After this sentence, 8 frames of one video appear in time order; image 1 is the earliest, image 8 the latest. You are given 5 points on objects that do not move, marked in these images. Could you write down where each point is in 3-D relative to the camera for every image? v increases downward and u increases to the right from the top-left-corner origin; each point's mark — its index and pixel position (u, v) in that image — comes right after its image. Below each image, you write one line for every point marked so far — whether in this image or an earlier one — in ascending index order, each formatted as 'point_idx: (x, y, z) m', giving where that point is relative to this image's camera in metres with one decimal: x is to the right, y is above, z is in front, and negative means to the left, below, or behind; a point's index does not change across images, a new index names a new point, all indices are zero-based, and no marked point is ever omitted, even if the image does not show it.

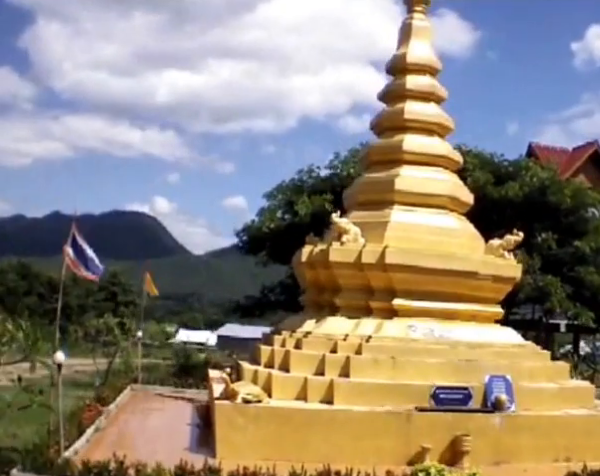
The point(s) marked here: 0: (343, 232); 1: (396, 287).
0: (+0.5, +0.1, +8.8) m
1: (+1.0, -0.5, +8.7) m
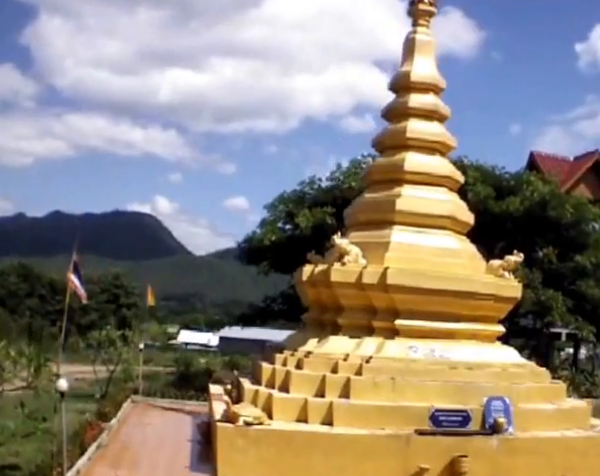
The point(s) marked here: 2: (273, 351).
0: (+0.5, -0.2, +8.8) m
1: (+1.0, -0.7, +8.7) m
2: (-0.4, -1.4, +10.2) m
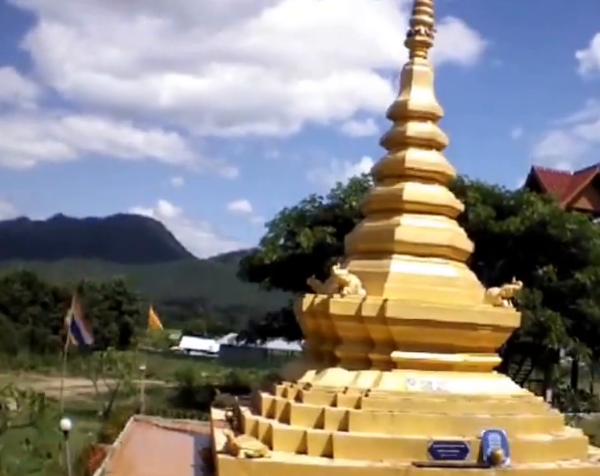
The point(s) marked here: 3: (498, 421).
0: (+0.5, -0.5, +8.9) m
1: (+1.0, -1.0, +8.8) m
2: (-0.4, -1.7, +10.2) m
3: (+2.0, -1.8, +8.4) m
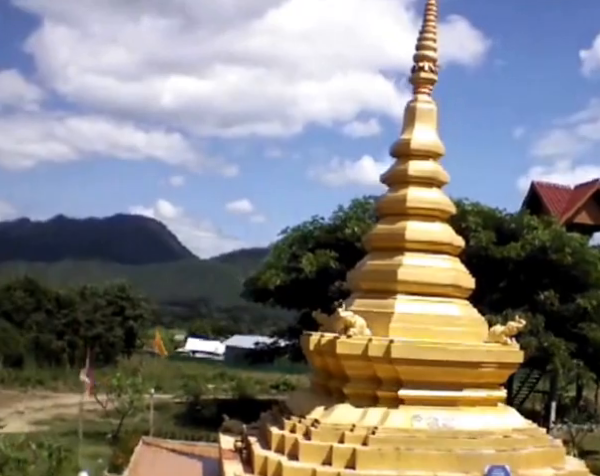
0: (+0.5, -0.9, +9.1) m
1: (+1.1, -1.5, +9.0) m
2: (-0.3, -2.2, +10.5) m
3: (+2.1, -2.3, +8.6) m
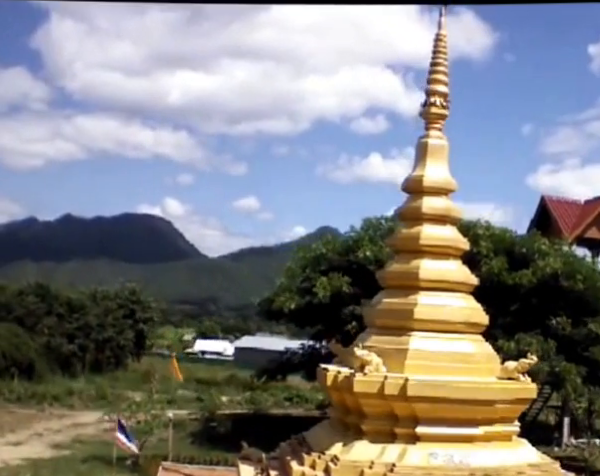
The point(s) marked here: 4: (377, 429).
0: (+0.7, -1.4, +9.3) m
1: (+1.3, -2.0, +9.2) m
2: (0.0, -2.7, +10.7) m
3: (+2.3, -2.7, +8.8) m
4: (+0.9, -2.2, +9.5) m
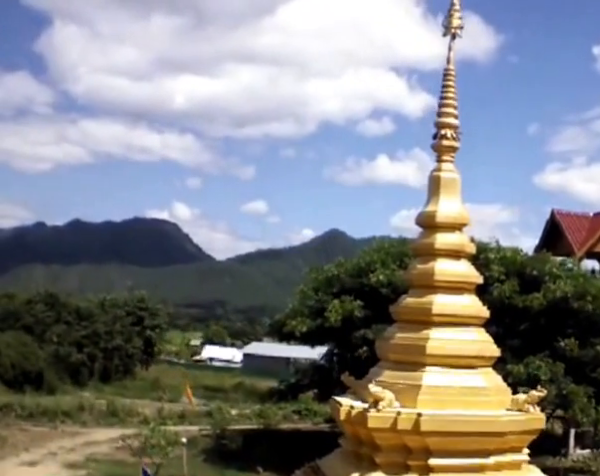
0: (+0.9, -1.8, +9.6) m
1: (+1.5, -2.4, +9.5) m
2: (+0.2, -3.1, +10.9) m
3: (+2.5, -3.1, +9.1) m
4: (+1.0, -2.6, +9.7) m
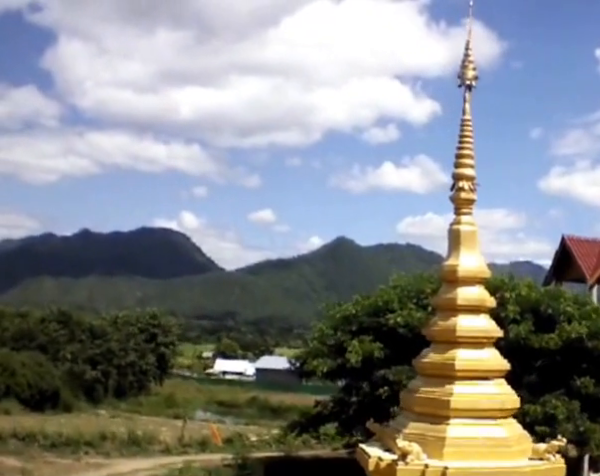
0: (+1.3, -2.5, +10.0) m
1: (+1.8, -3.1, +9.8) m
2: (+0.5, -3.9, +11.3) m
3: (+2.8, -3.8, +9.4) m
4: (+1.4, -3.3, +10.1) m
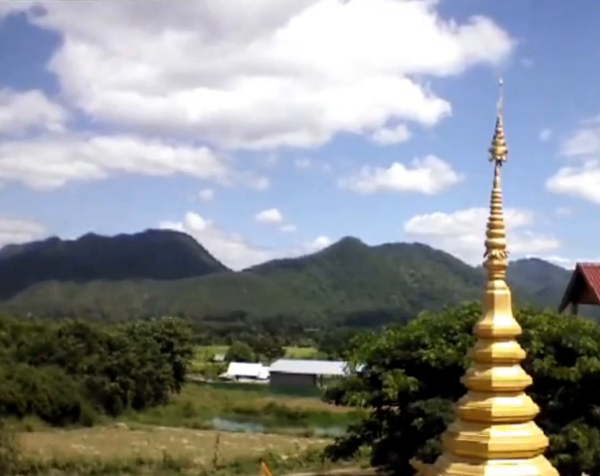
0: (+2.0, -3.4, +11.0) m
1: (+2.6, -3.9, +10.8) m
2: (+1.3, -4.7, +12.3) m
3: (+3.6, -4.6, +10.4) m
4: (+2.1, -4.1, +11.1) m
